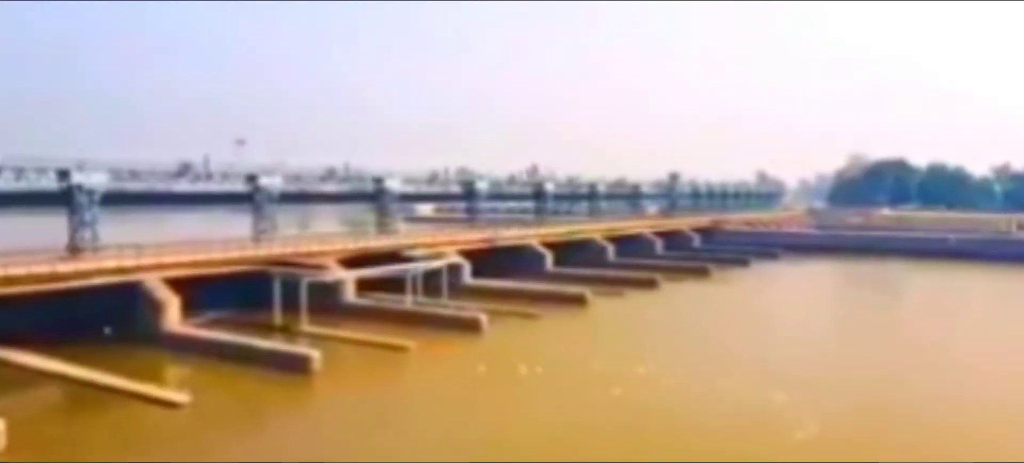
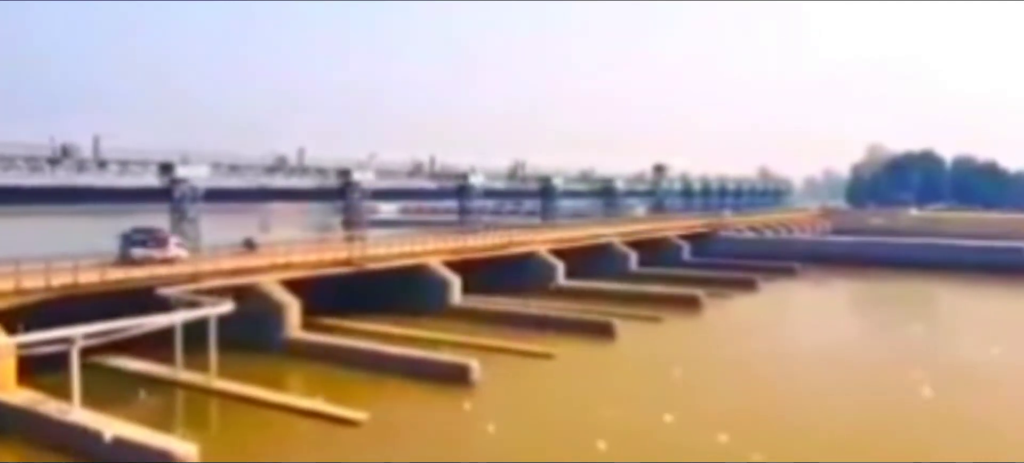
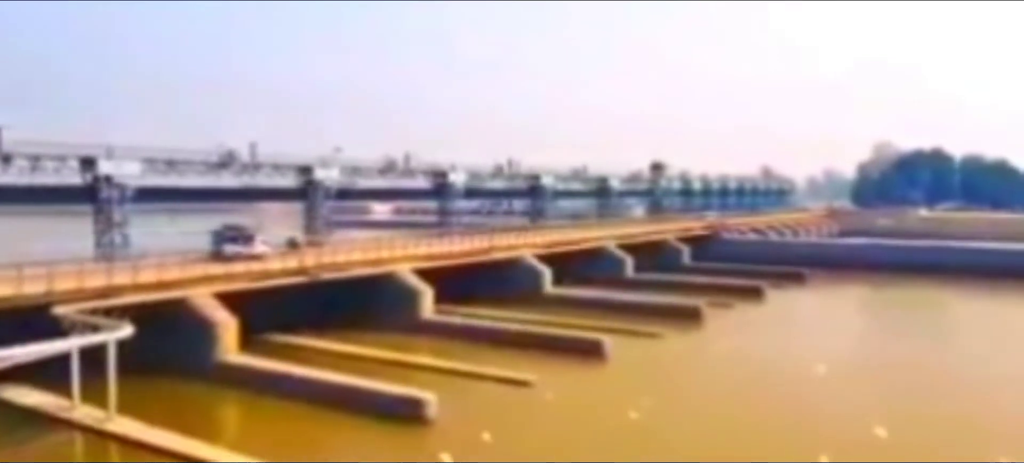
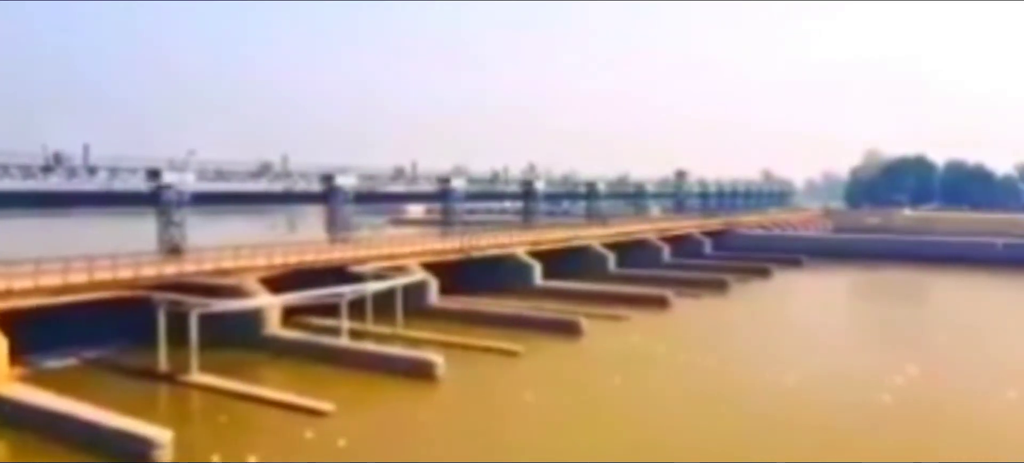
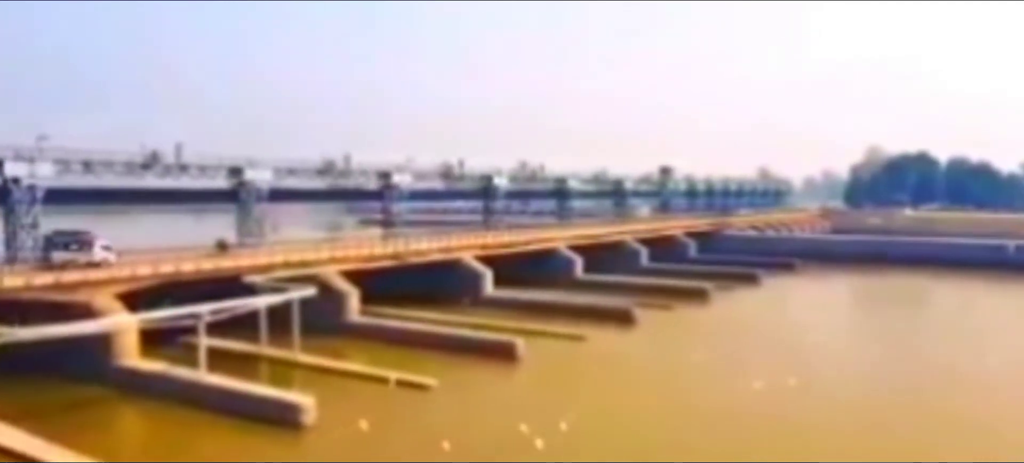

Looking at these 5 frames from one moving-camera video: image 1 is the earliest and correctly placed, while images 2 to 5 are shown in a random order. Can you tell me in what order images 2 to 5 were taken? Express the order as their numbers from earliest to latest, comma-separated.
4, 5, 2, 3
